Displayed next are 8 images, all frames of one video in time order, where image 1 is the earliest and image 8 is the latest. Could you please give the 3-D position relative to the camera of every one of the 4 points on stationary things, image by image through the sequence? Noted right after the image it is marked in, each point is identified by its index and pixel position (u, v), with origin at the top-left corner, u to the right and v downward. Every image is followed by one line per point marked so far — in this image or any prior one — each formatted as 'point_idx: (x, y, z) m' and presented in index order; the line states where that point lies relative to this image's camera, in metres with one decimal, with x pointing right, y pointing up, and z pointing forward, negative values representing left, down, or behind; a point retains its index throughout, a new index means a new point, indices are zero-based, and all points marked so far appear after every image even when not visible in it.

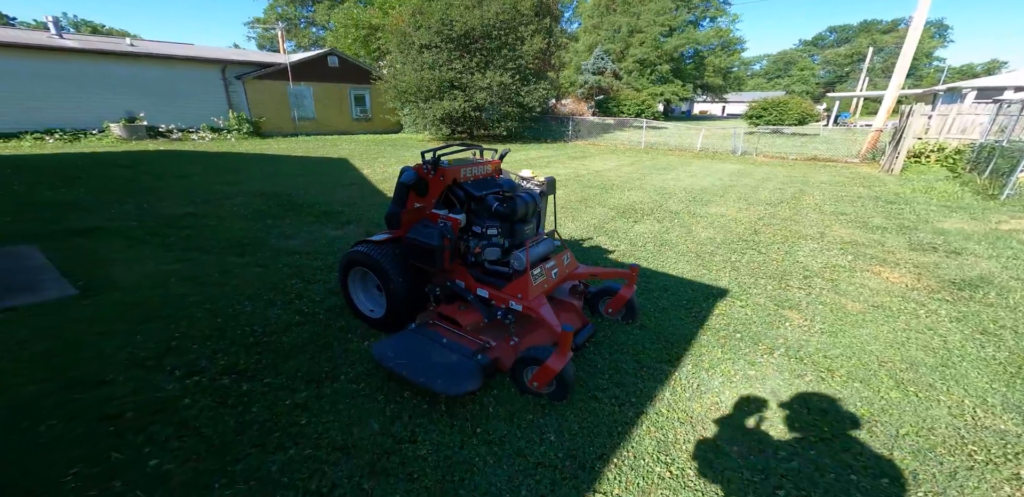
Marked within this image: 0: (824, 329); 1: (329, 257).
0: (+2.4, -0.6, +2.9) m
1: (-1.9, -0.1, +4.3) m
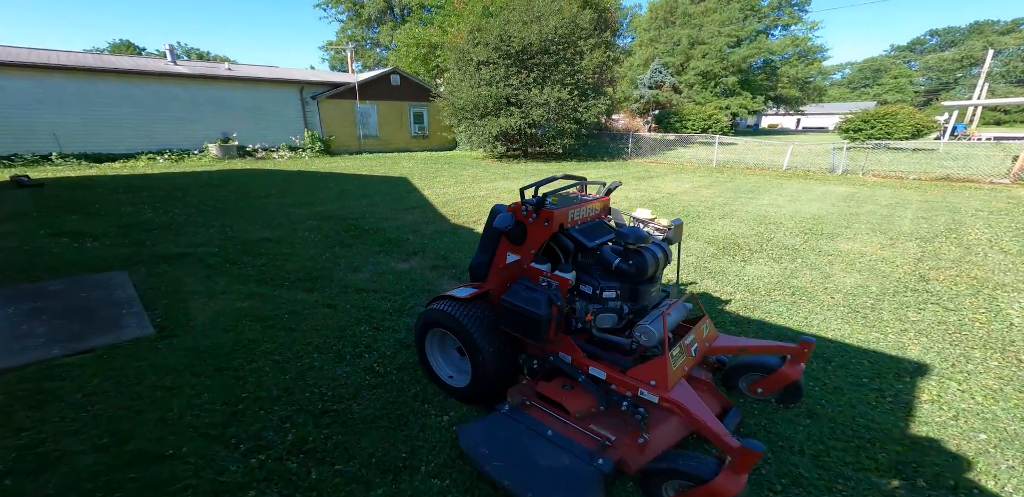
0: (+3.0, -1.0, +2.0) m
1: (-1.1, -0.5, +3.9) m
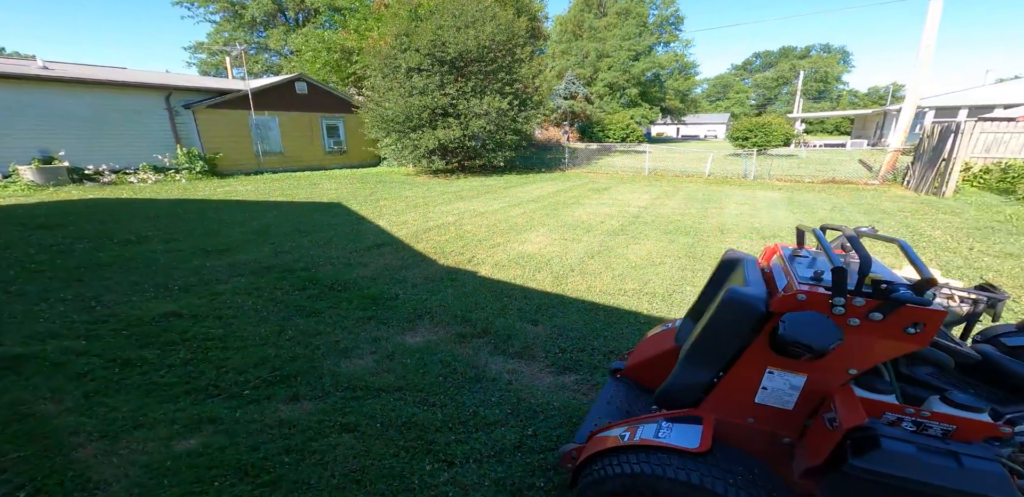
0: (+3.9, -1.1, +1.8) m
1: (-0.5, -0.9, +2.8) m
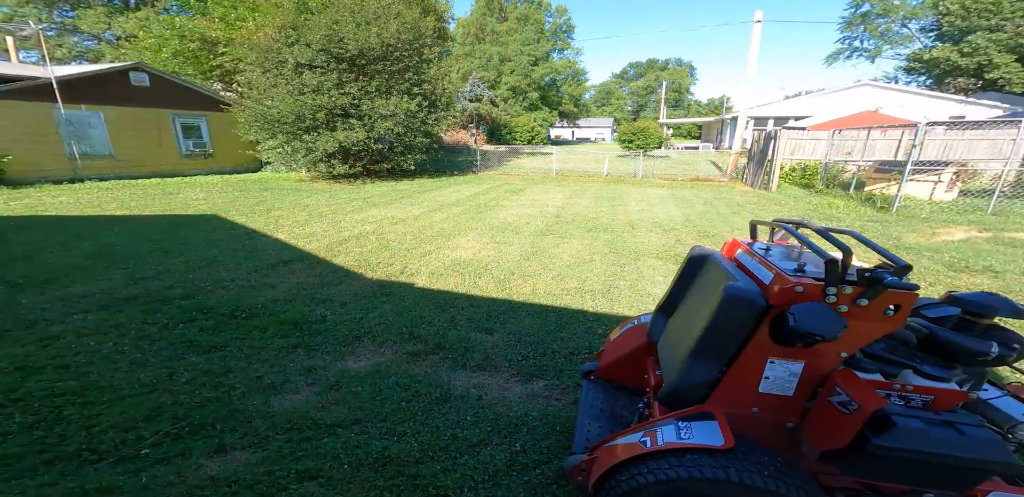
0: (+3.9, -0.9, +2.6) m
1: (-0.6, -1.0, +2.5) m
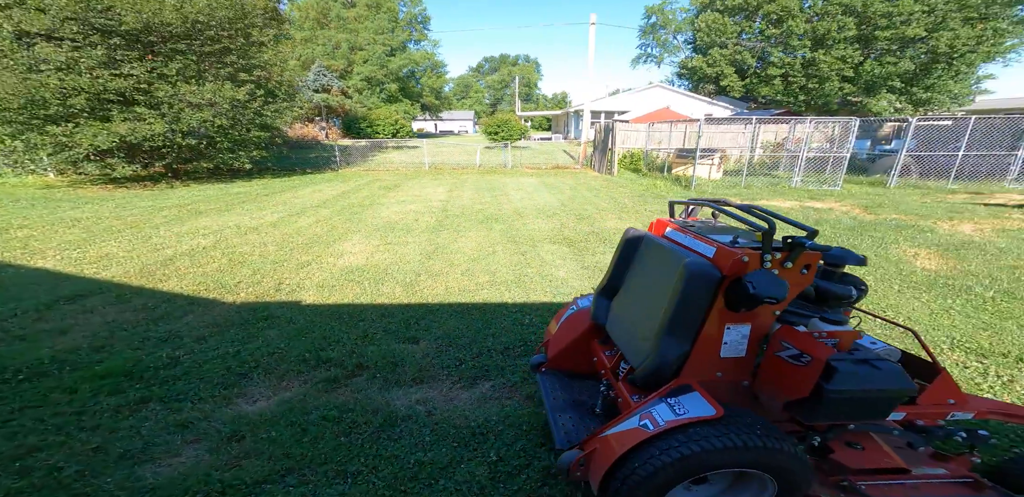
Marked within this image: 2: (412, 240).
0: (+3.4, -0.5, +3.7) m
1: (-0.8, -1.1, +2.2) m
2: (-1.7, +0.1, +6.4) m
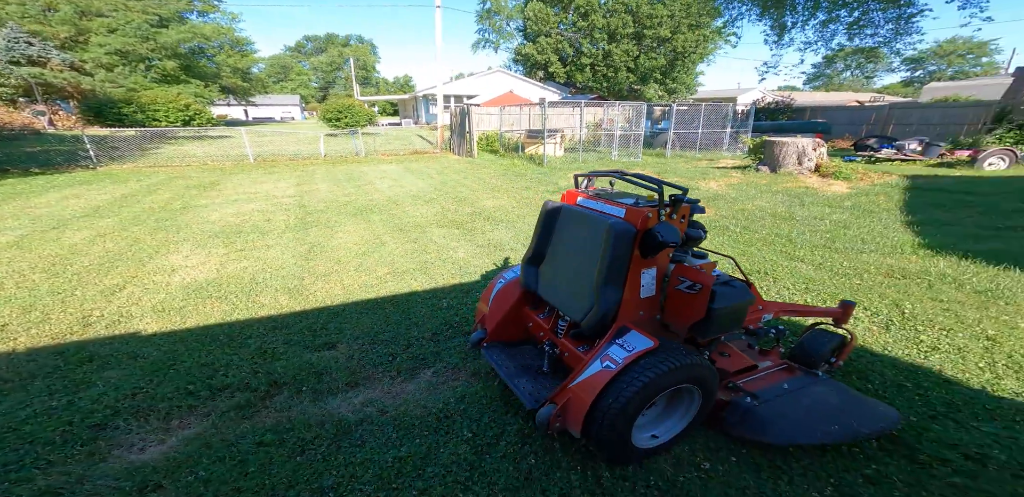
0: (+2.5, 0.0, +4.8) m
1: (-0.9, -1.1, +2.0) m
2: (-3.2, +0.1, +5.7) m
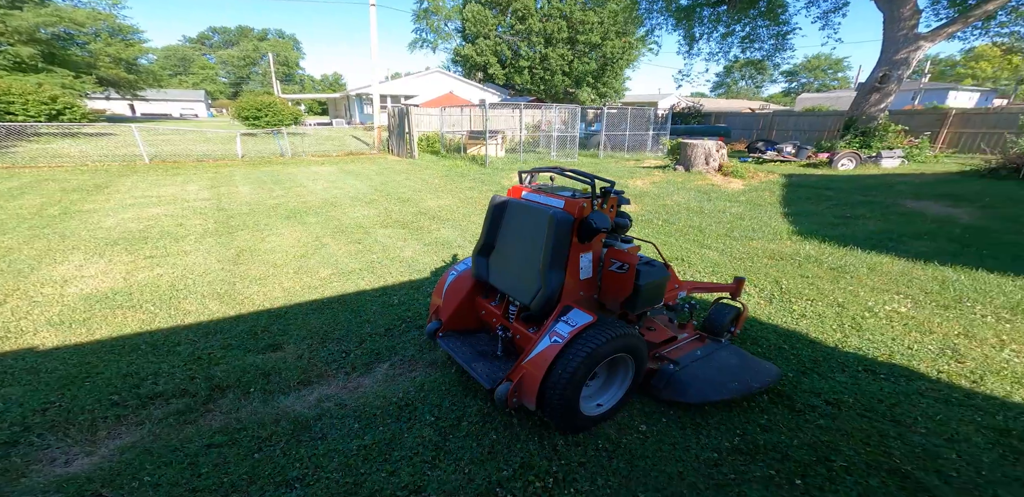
0: (+1.8, +0.1, +5.2) m
1: (-1.1, -1.1, +2.1) m
2: (-3.9, 0.0, +5.4) m
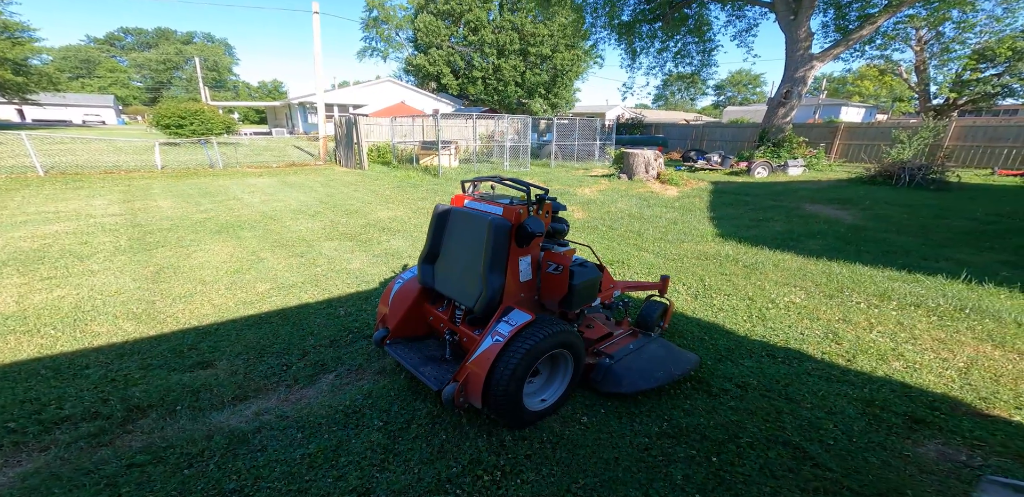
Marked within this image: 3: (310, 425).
0: (+1.2, +0.1, +5.5) m
1: (-1.4, -1.1, +2.0) m
2: (-4.5, -0.2, +5.1) m
3: (-1.1, -1.0, +2.4) m
